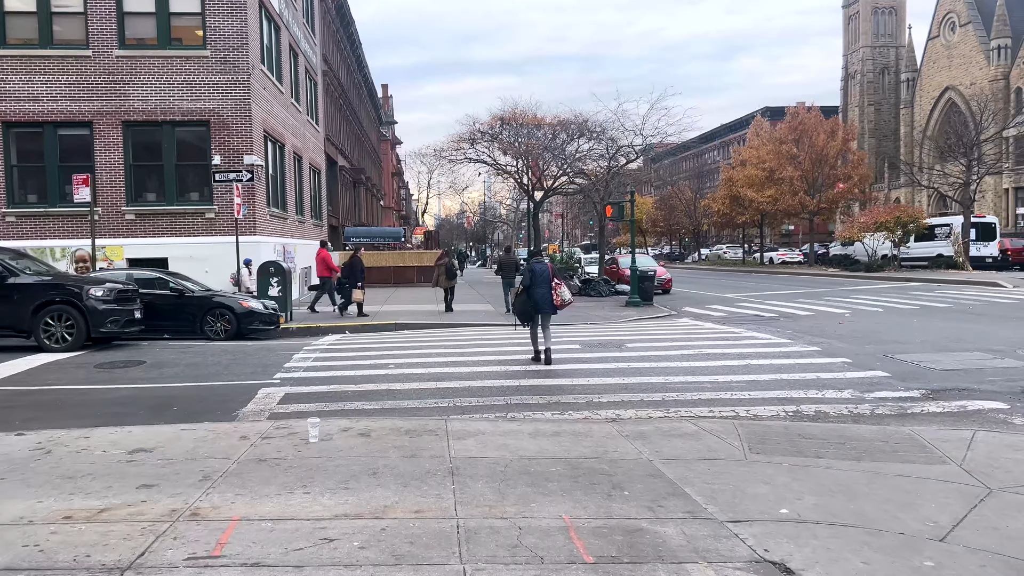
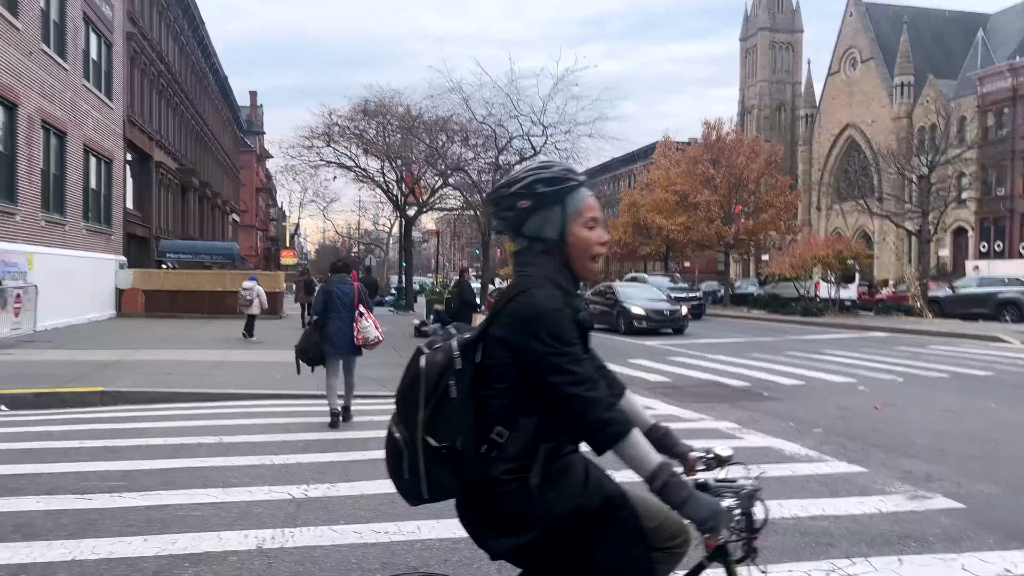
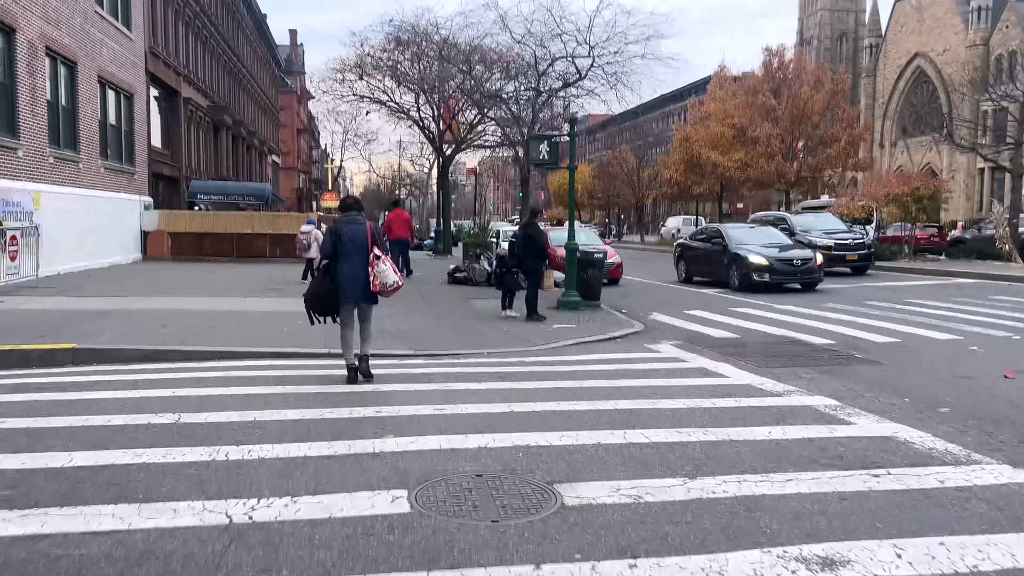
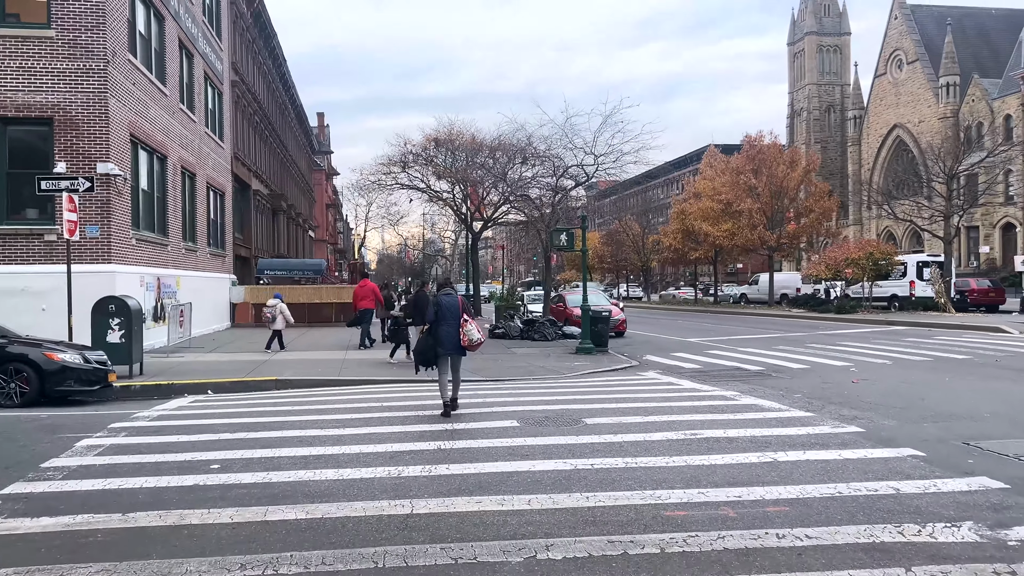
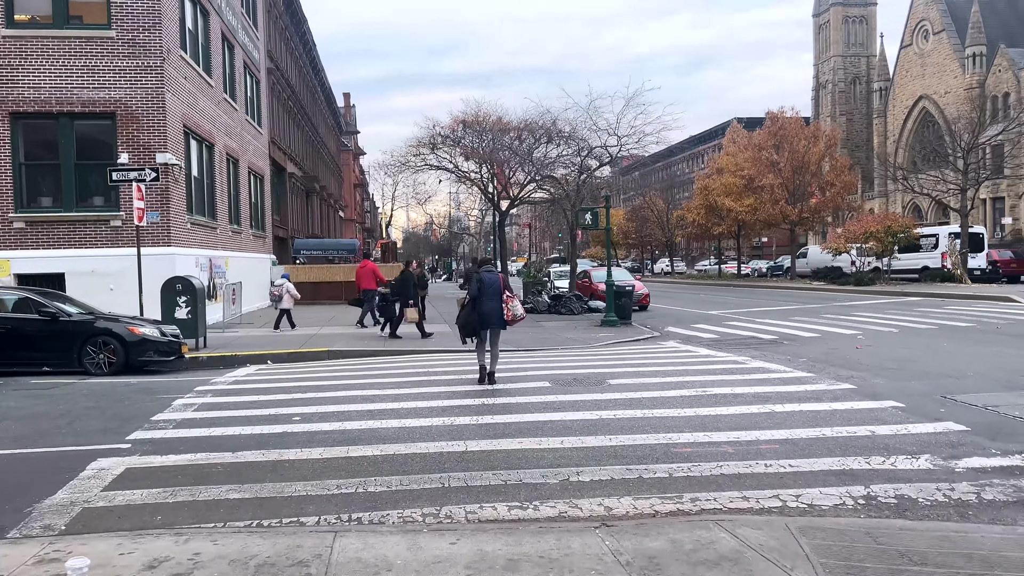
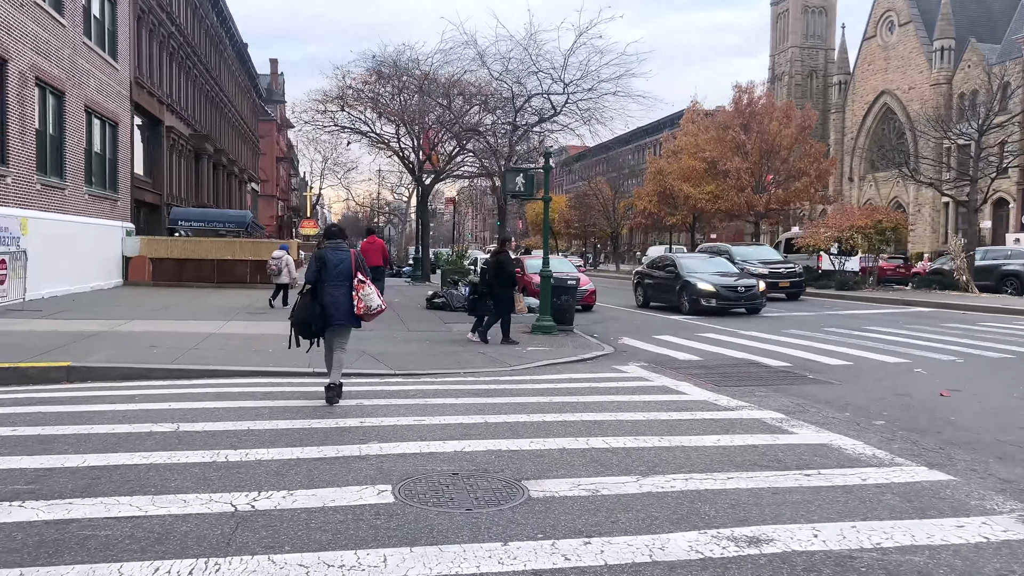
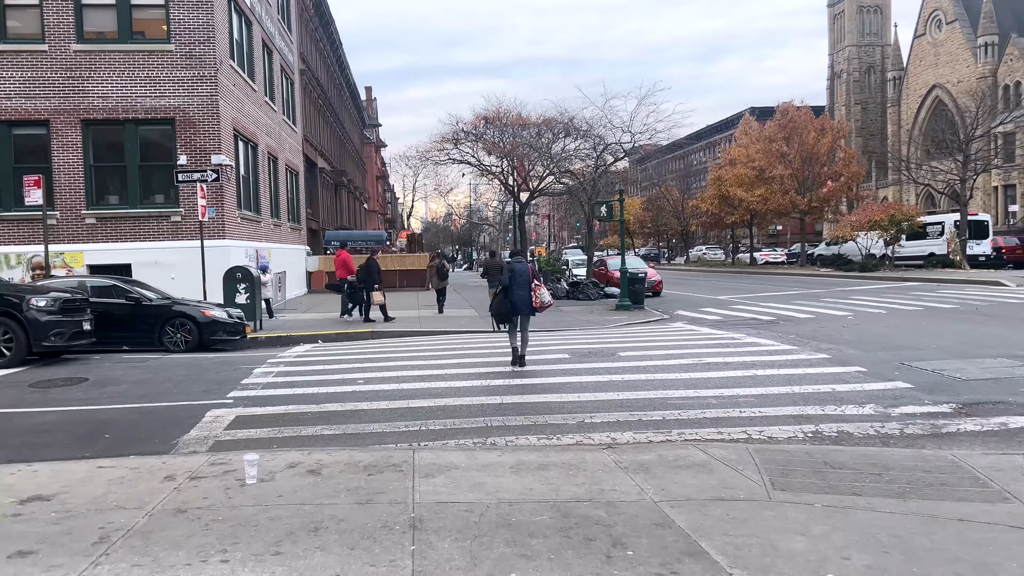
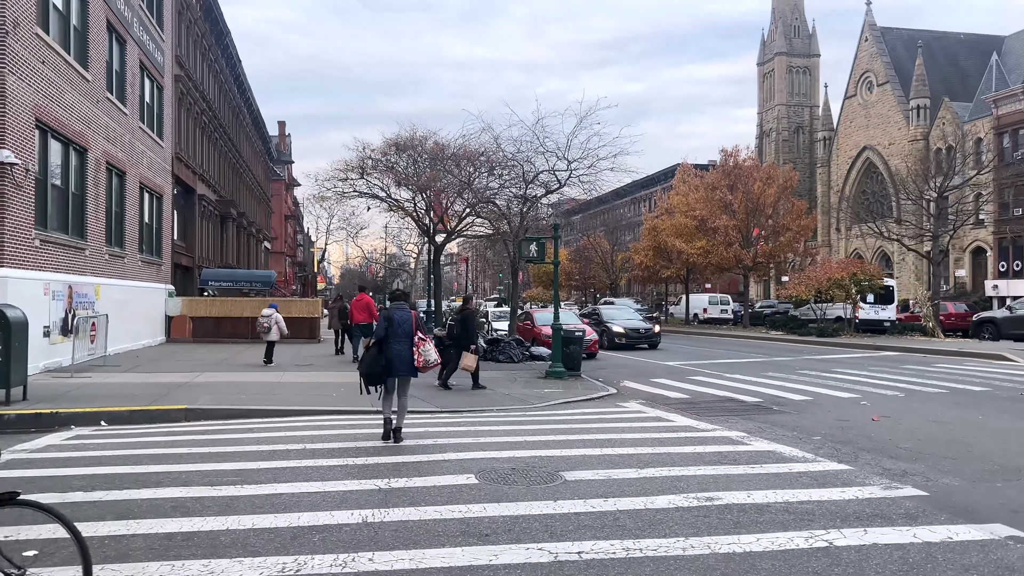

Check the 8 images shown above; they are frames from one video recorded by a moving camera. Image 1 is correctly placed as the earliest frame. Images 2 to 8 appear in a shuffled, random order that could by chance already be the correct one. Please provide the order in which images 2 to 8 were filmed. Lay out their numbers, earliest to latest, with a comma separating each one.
7, 5, 4, 8, 2, 6, 3
